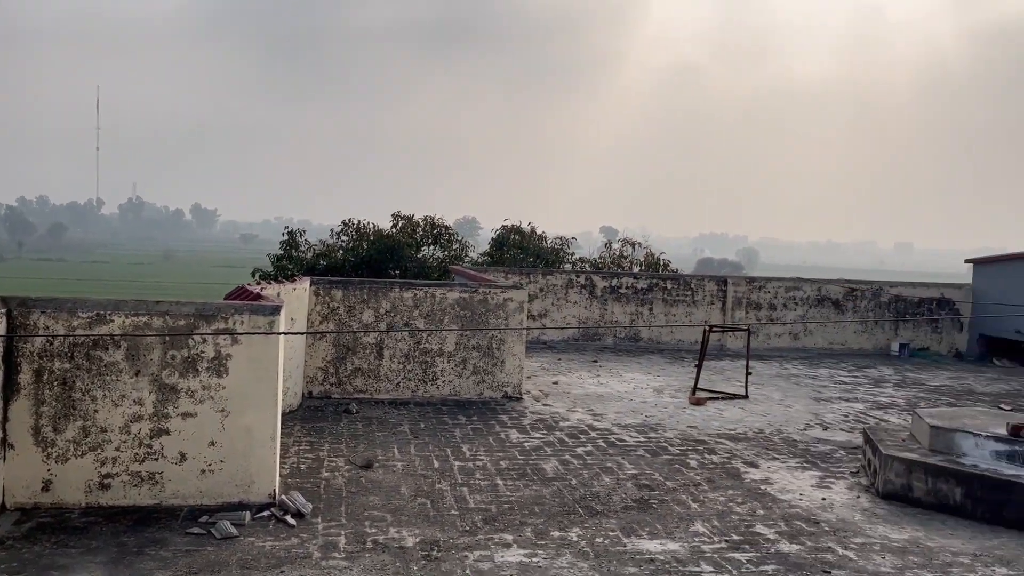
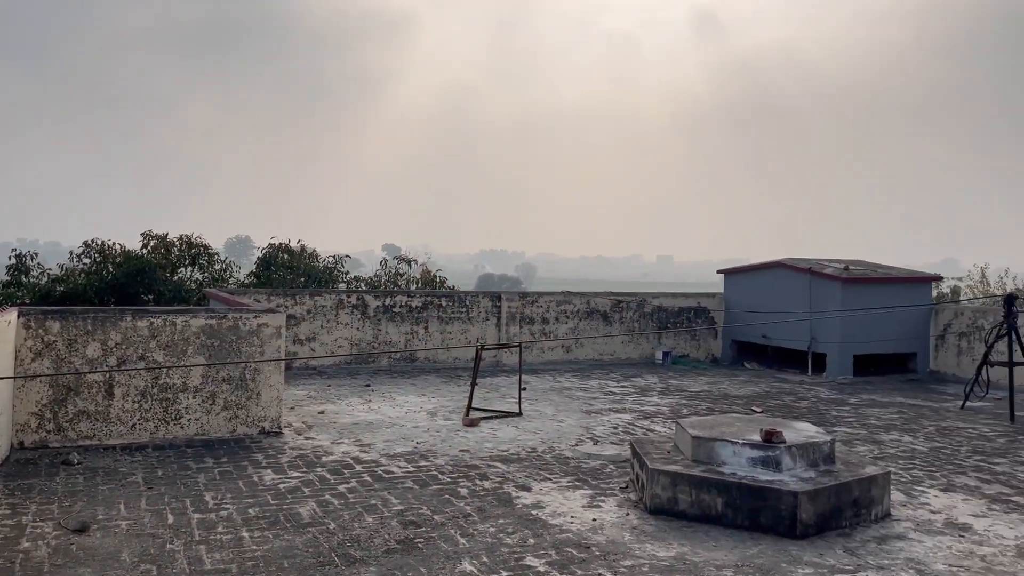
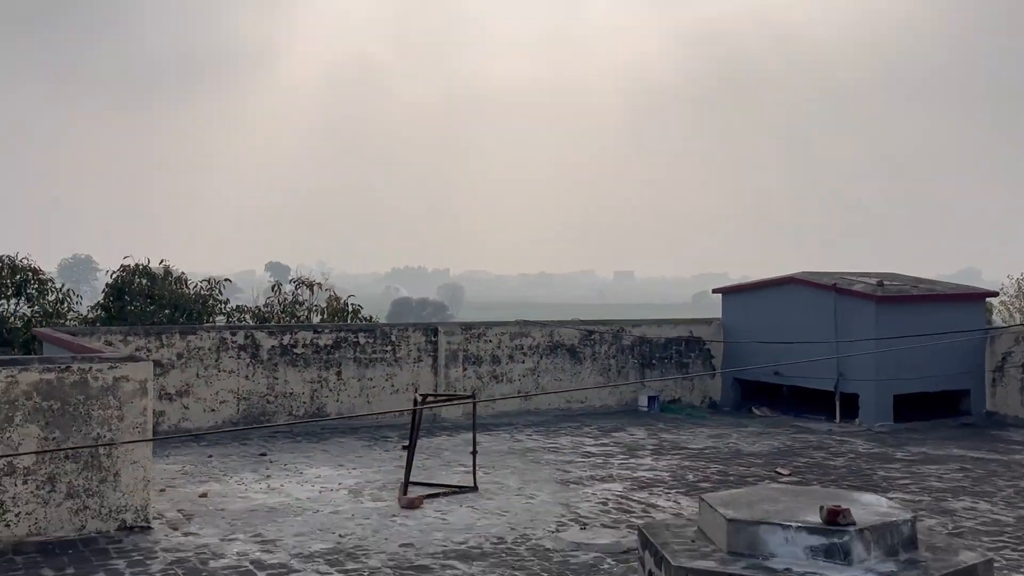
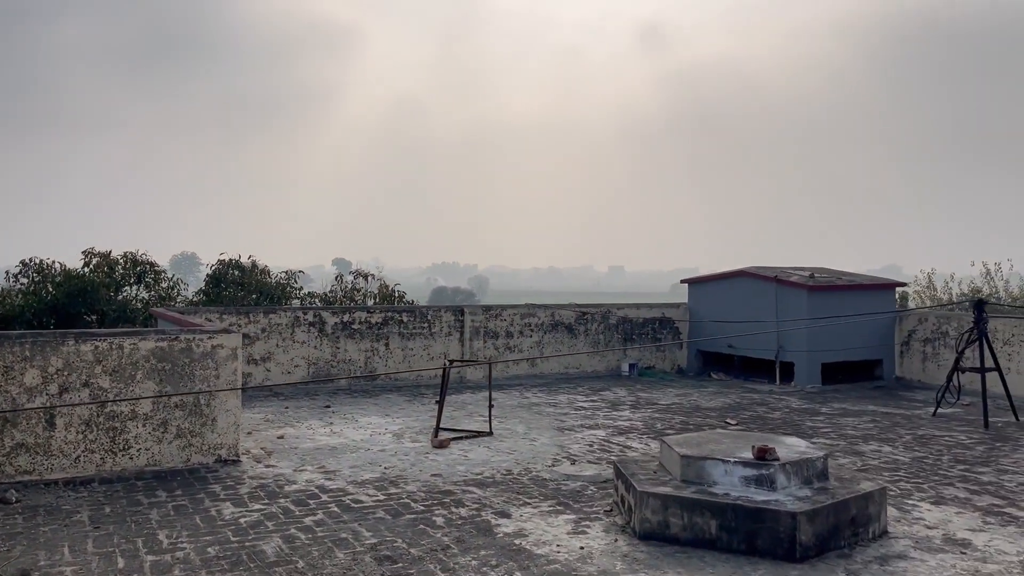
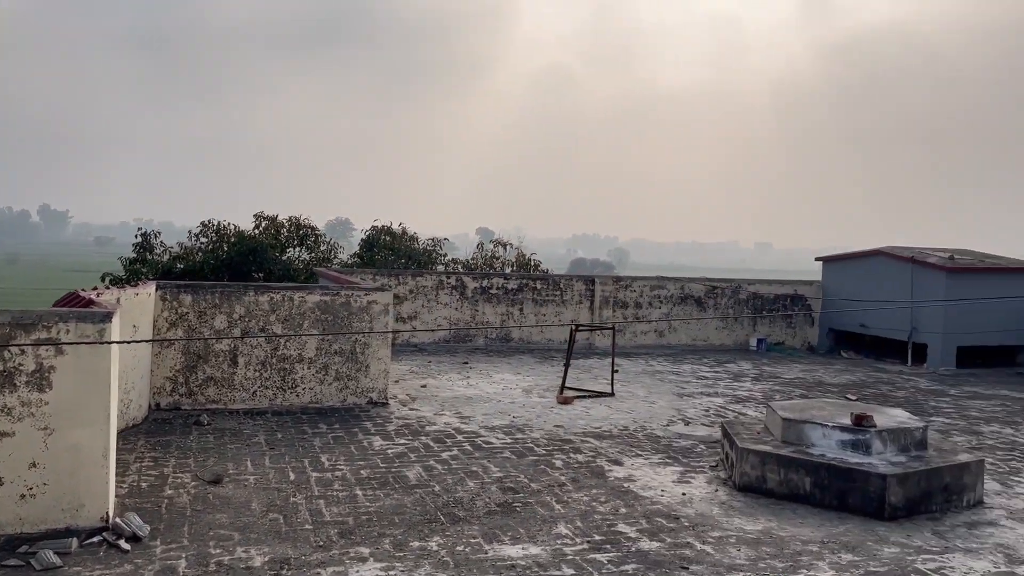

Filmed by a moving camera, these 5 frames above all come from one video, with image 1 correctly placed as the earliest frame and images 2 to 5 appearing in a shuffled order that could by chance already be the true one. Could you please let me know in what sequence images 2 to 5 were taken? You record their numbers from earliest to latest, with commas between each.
5, 2, 4, 3
